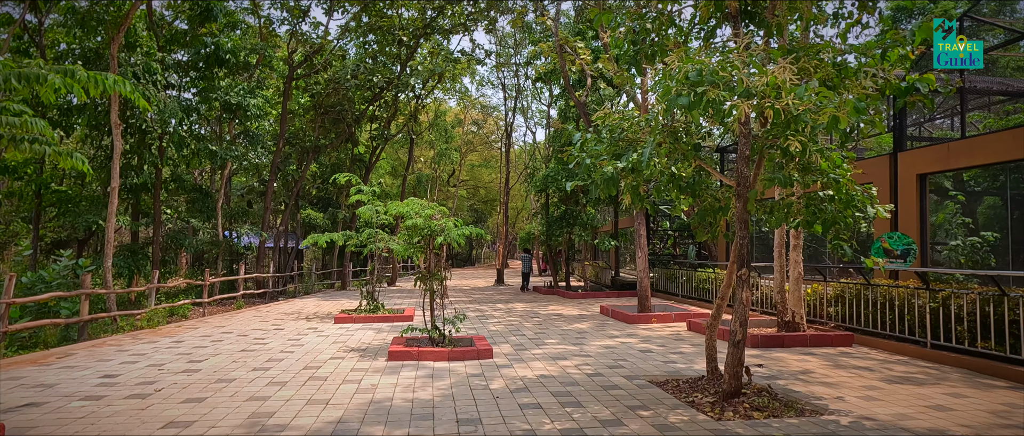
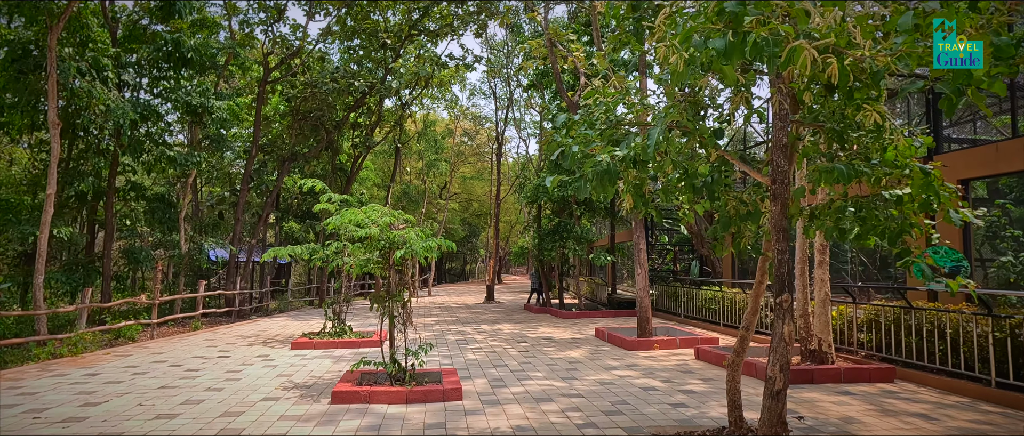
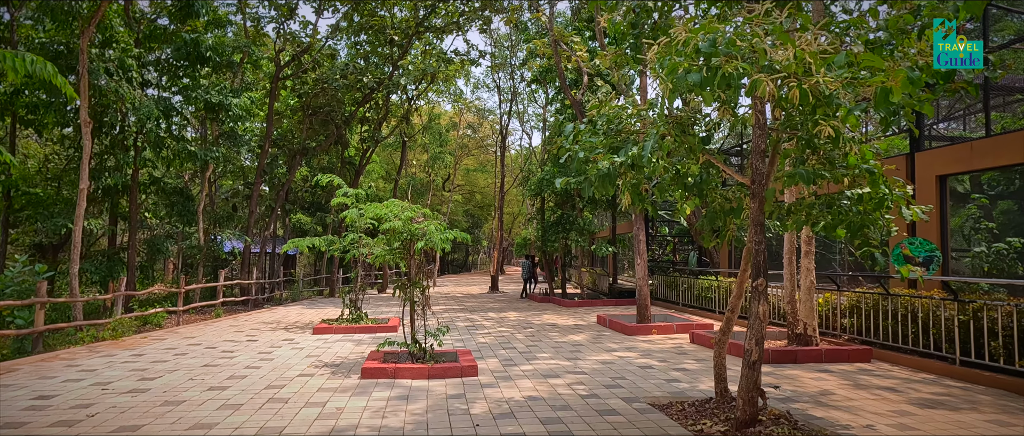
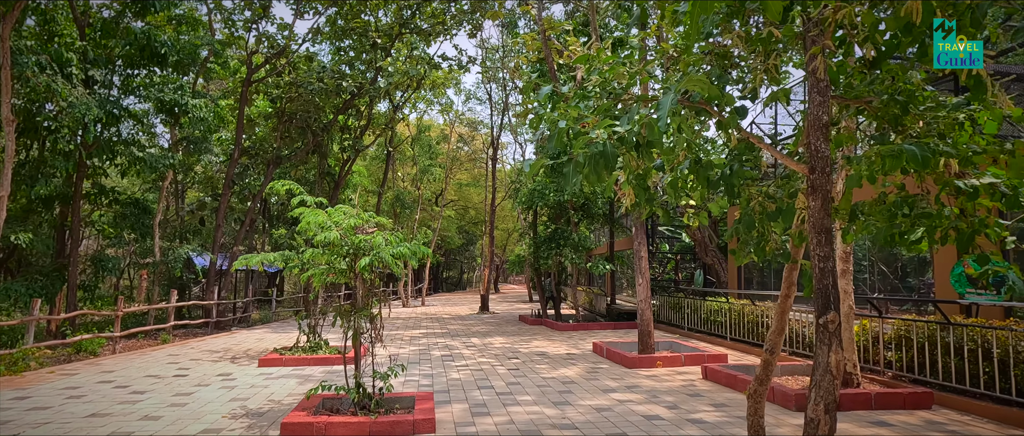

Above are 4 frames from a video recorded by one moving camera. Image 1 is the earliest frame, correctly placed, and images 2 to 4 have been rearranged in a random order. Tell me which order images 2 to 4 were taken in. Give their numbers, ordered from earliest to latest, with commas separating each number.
3, 2, 4
